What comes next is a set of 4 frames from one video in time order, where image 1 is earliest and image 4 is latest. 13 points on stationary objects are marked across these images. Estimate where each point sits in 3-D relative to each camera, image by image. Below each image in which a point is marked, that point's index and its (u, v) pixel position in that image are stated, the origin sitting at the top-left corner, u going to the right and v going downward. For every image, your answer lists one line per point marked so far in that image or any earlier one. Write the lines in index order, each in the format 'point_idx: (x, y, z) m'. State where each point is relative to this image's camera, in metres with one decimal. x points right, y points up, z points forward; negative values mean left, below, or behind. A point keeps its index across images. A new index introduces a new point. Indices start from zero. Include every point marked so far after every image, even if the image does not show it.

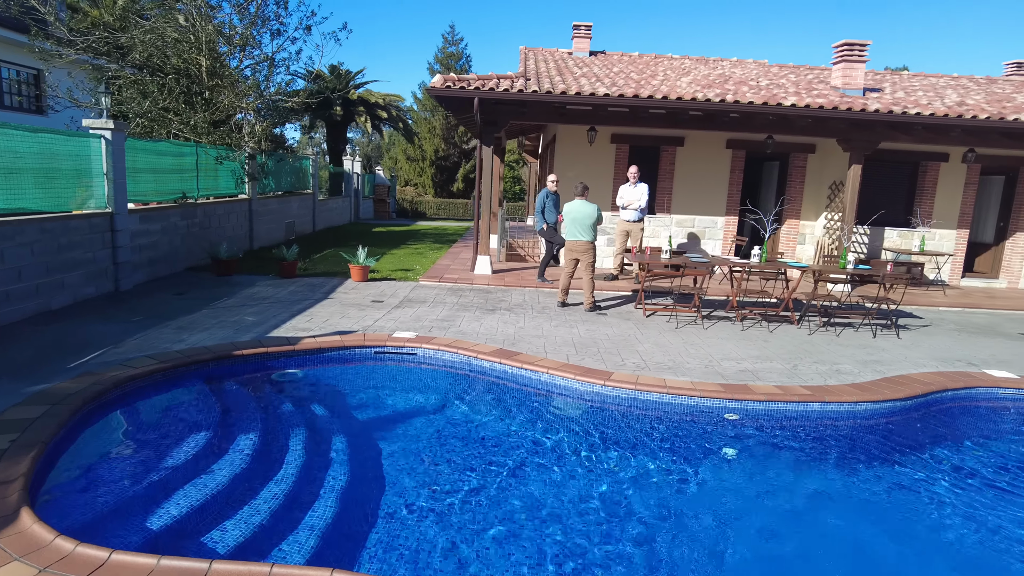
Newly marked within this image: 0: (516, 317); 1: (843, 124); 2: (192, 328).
0: (0.0, -0.3, +7.5) m
1: (+5.1, +2.5, +9.6) m
2: (-3.1, -0.4, +6.1) m
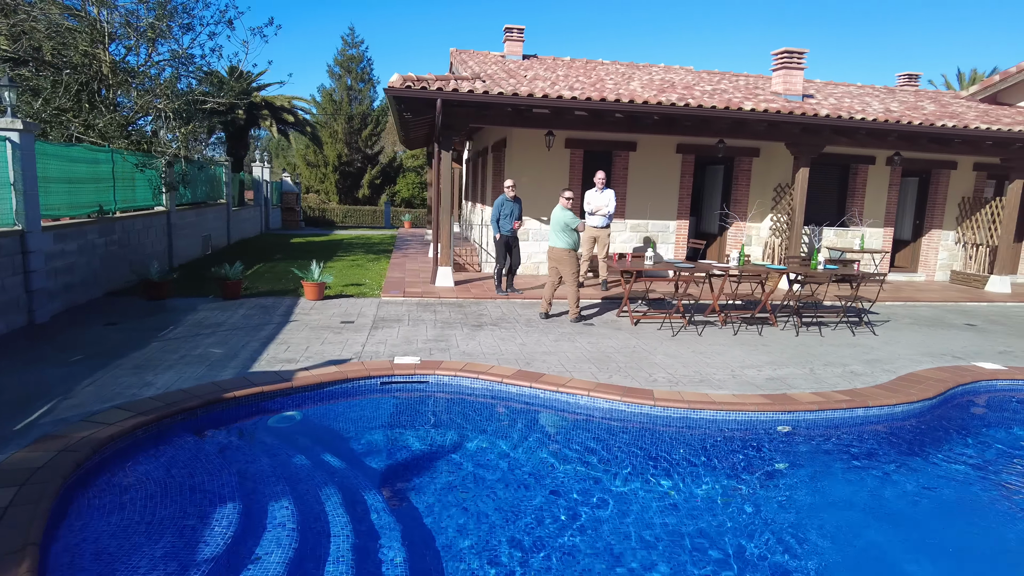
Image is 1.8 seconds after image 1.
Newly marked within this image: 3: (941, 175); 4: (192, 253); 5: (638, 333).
0: (-0.1, -0.5, +7.0) m
1: (+4.5, +2.5, +9.9) m
2: (-2.9, -0.6, +5.1) m
3: (+8.4, +2.2, +12.3) m
4: (-6.1, +0.7, +11.9) m
5: (+1.5, -0.5, +7.3) m
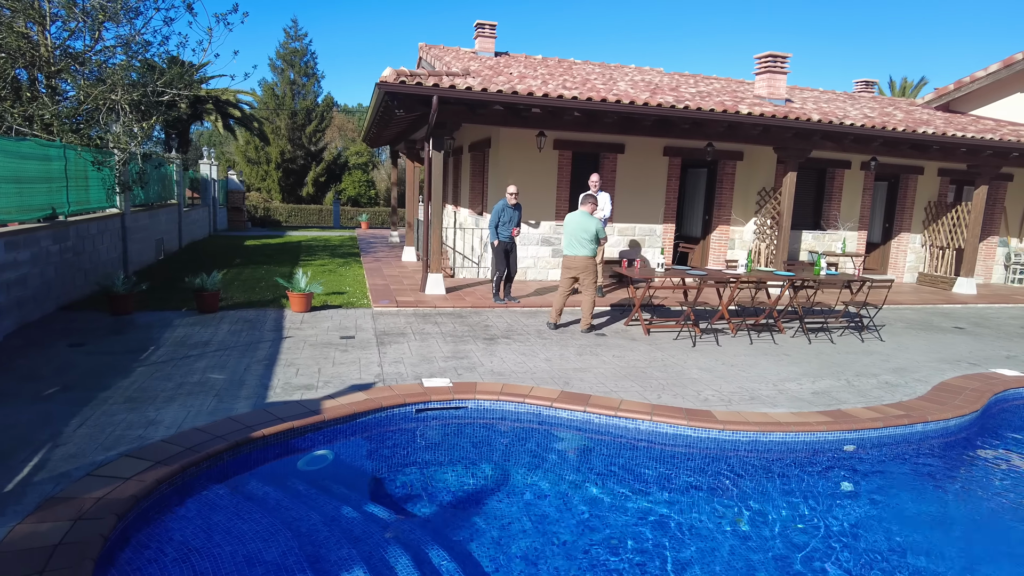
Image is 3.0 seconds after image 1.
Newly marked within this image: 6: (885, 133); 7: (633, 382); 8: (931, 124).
0: (+0.1, -0.6, +6.6) m
1: (+4.3, +2.4, +9.9) m
2: (-2.5, -0.8, +4.4) m
3: (+8.0, +2.2, +12.7) m
4: (-6.4, +0.5, +10.9) m
5: (+1.6, -0.6, +7.0) m
6: (+5.9, +2.5, +10.0) m
7: (+1.0, -0.8, +5.4) m
8: (+8.0, +3.2, +12.0) m
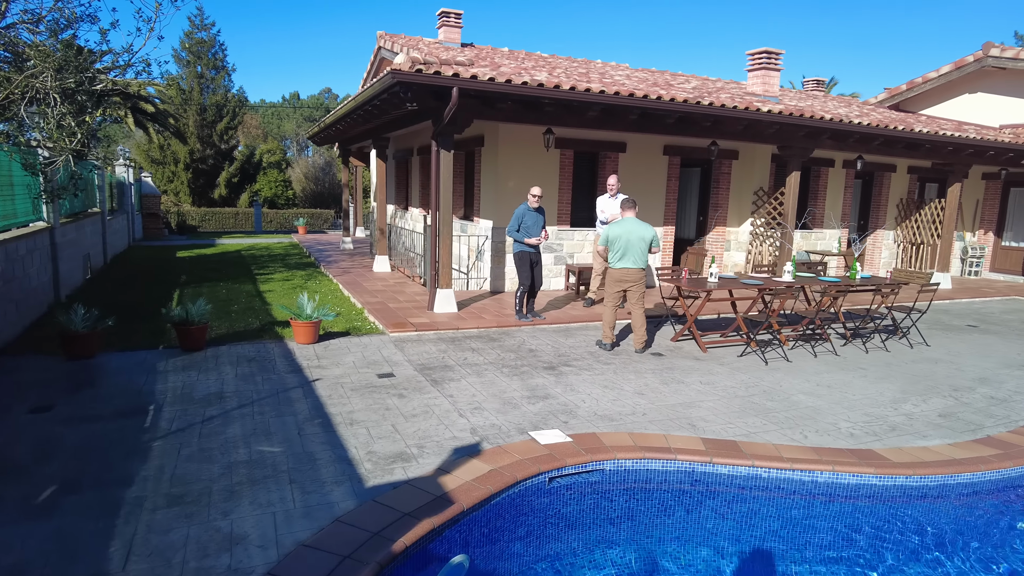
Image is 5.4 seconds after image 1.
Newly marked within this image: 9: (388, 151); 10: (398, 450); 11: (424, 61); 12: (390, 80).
0: (+0.8, -0.8, +5.7) m
1: (+4.3, +2.4, +9.6) m
2: (-1.6, -1.1, +3.2) m
3: (+7.6, +2.3, +12.9) m
4: (-6.3, +0.1, +9.1) m
5: (+2.1, -0.8, +6.4) m
6: (+5.9, +2.5, +9.9) m
7: (+1.8, -1.0, +4.7) m
8: (+7.7, +3.2, +12.2) m
9: (-2.7, +3.0, +13.8) m
10: (-0.7, -1.0, +3.8) m
11: (-1.0, +2.5, +7.0) m
12: (-1.3, +2.2, +6.8) m
